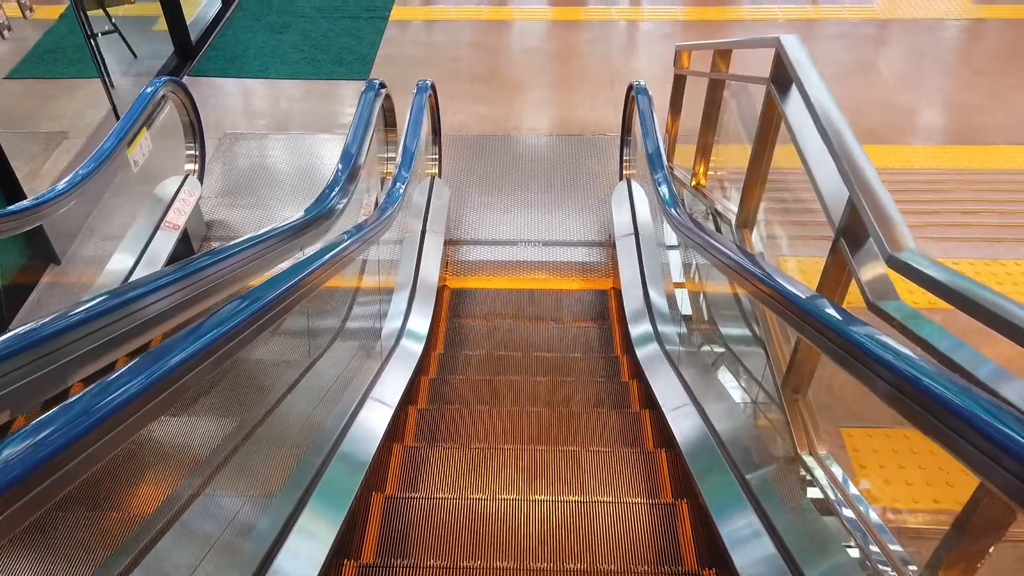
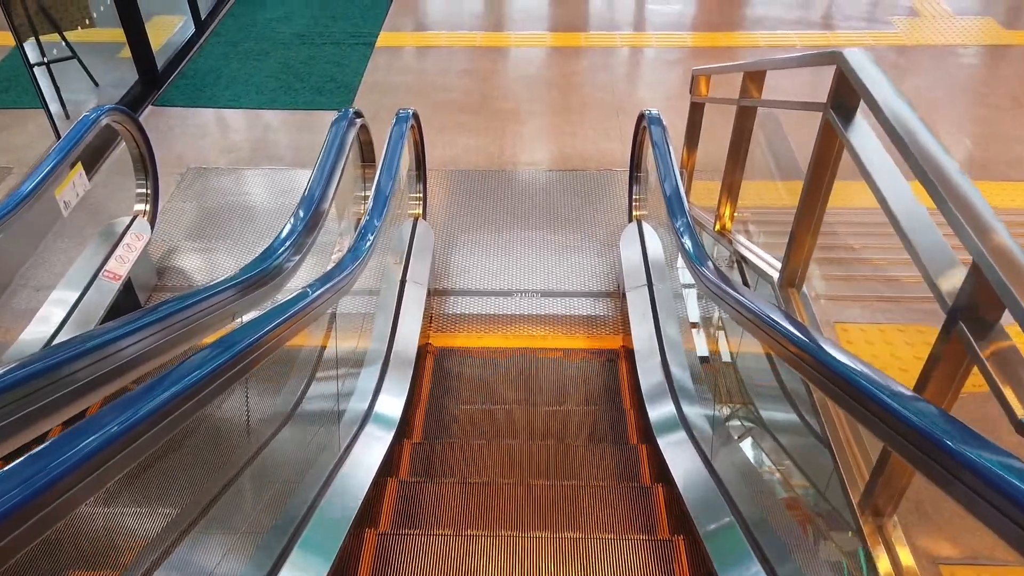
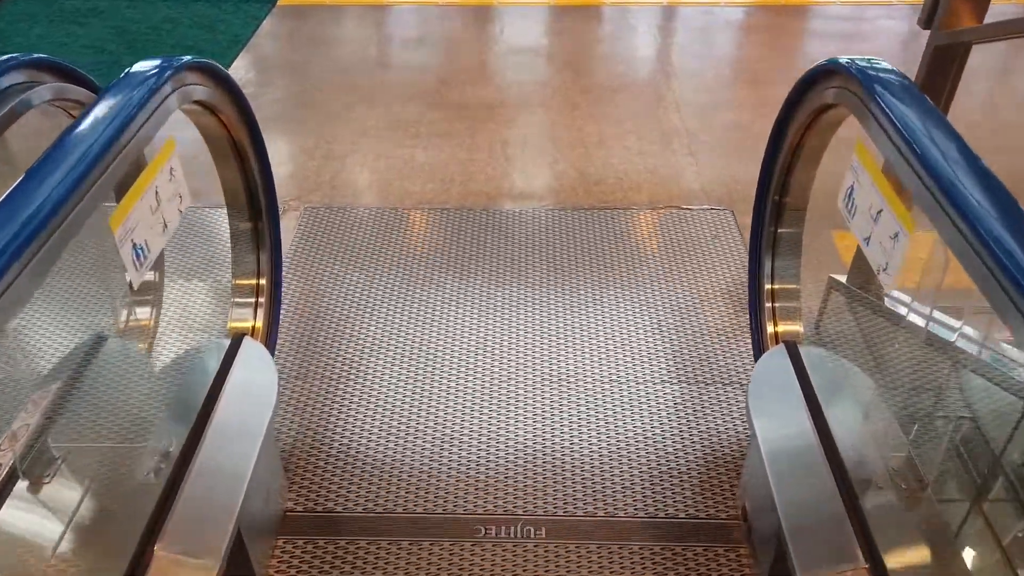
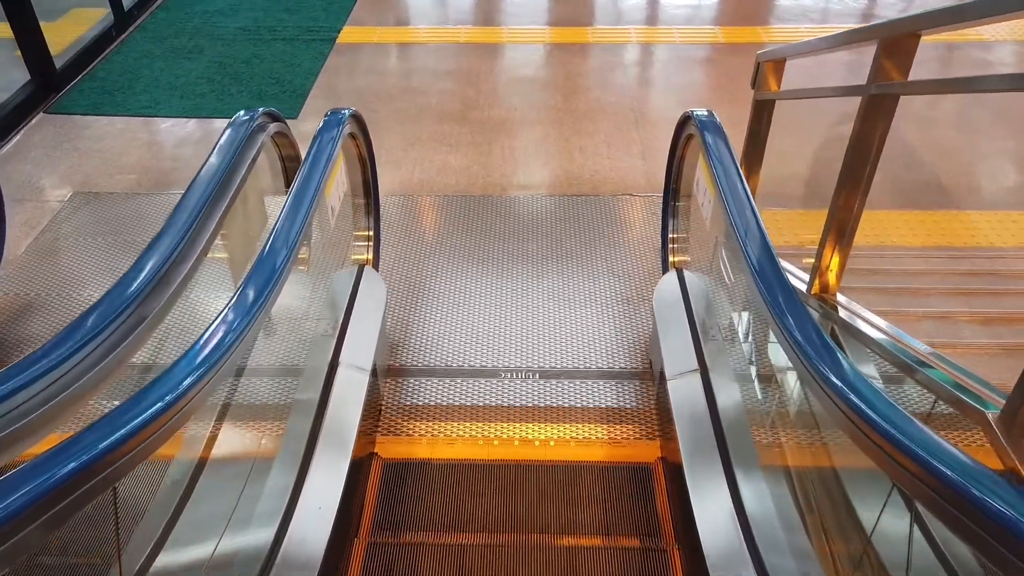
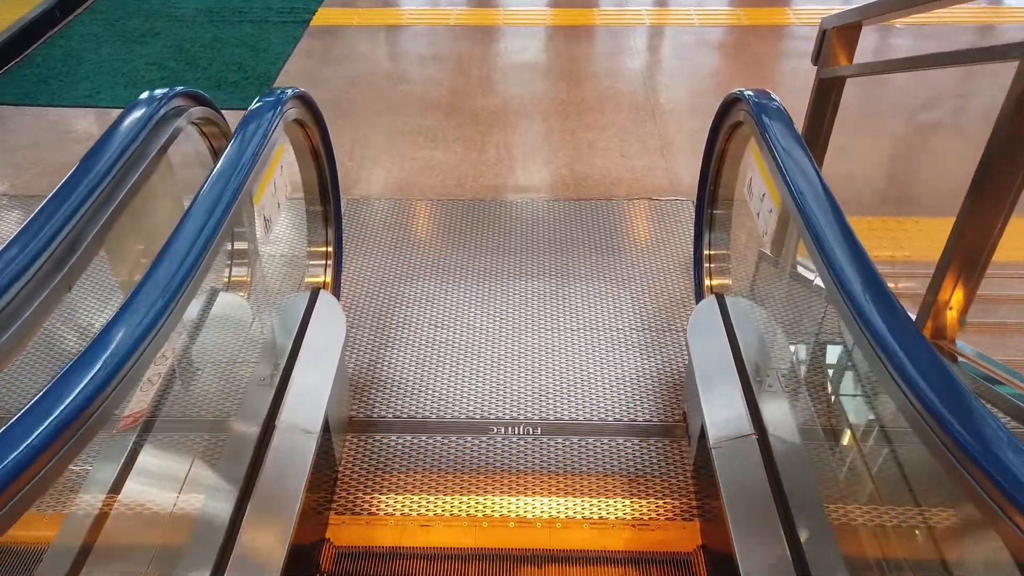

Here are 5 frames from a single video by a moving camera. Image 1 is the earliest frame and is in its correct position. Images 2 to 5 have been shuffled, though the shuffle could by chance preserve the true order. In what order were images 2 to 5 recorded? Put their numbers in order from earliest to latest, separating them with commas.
2, 4, 5, 3
